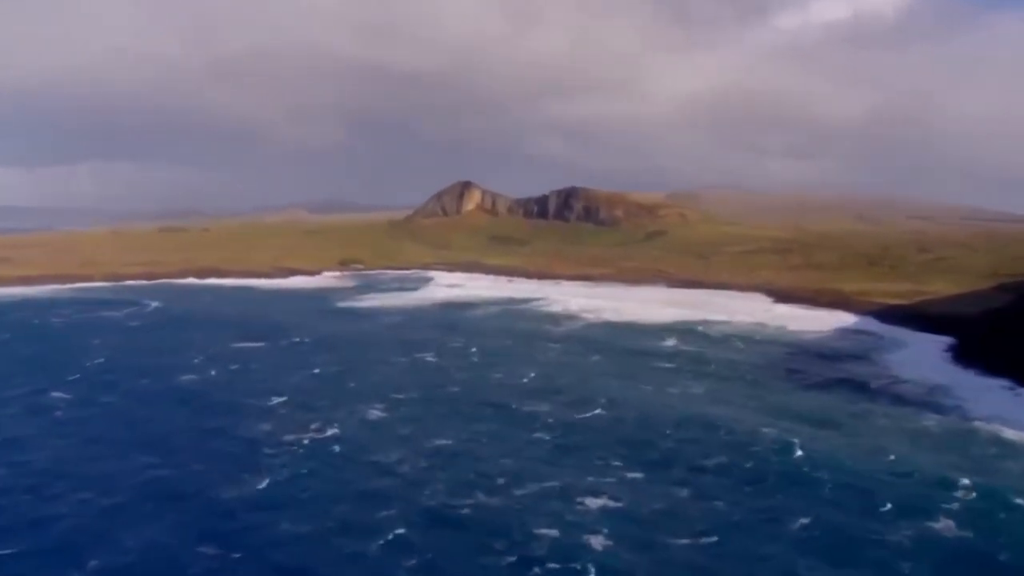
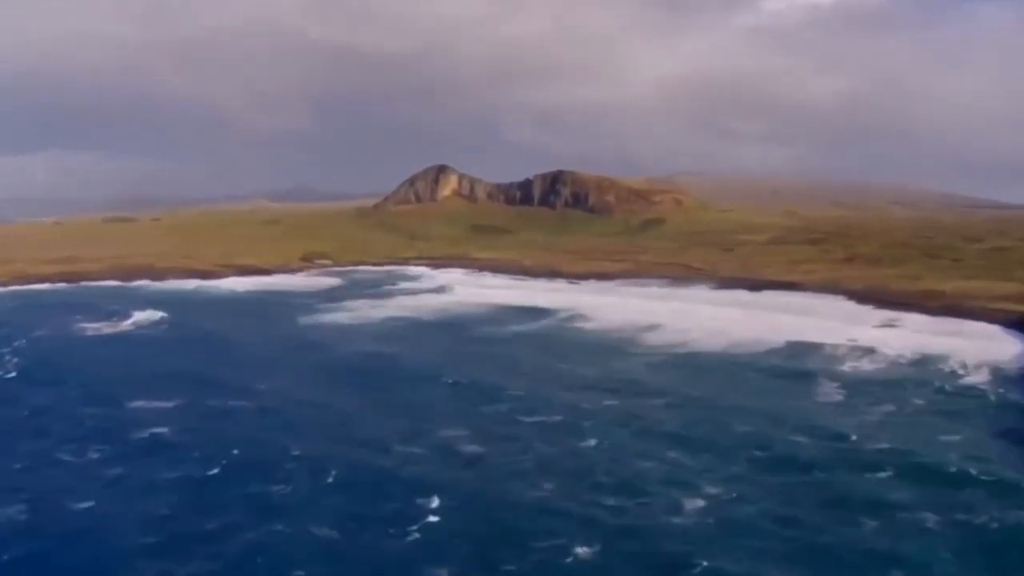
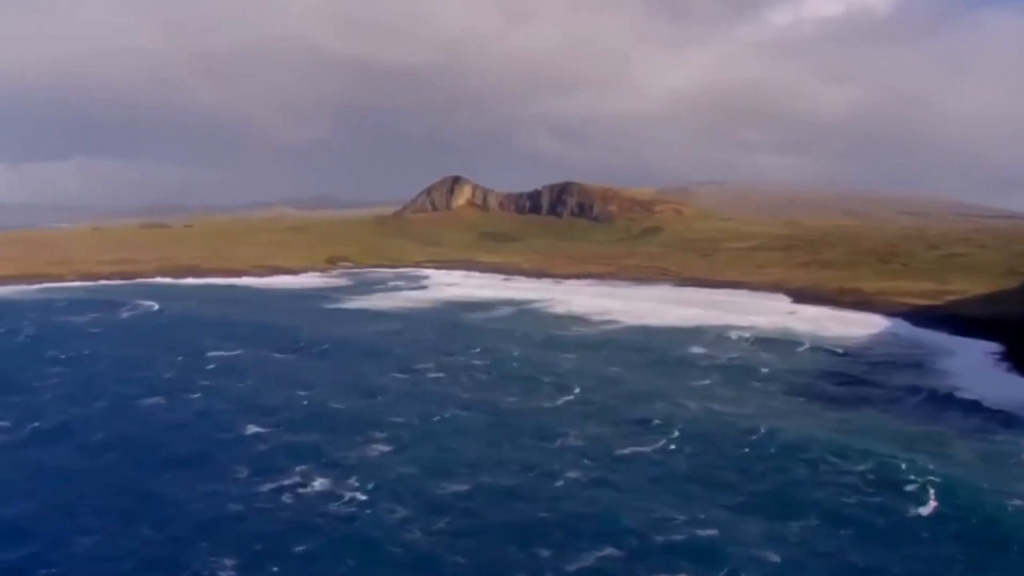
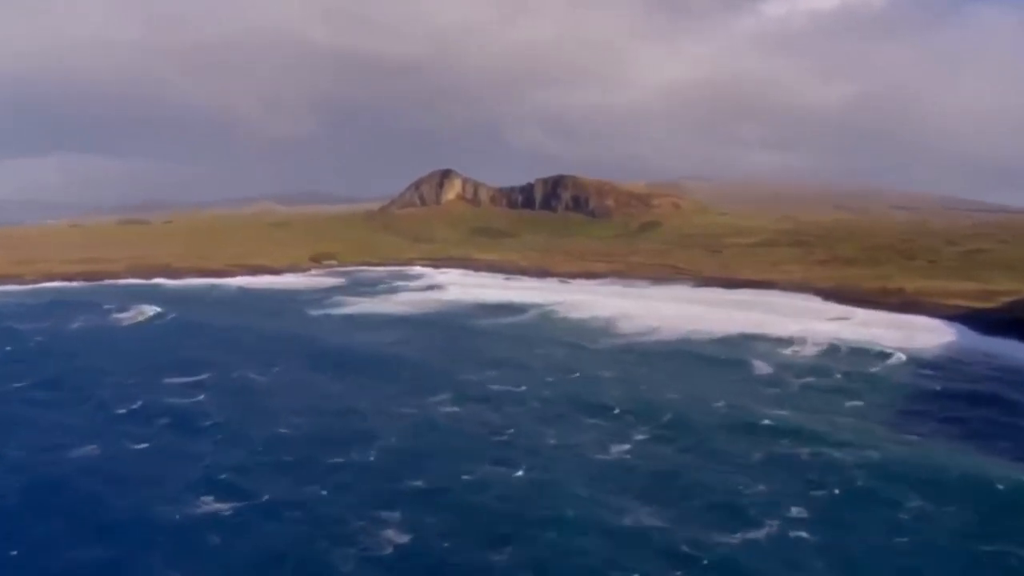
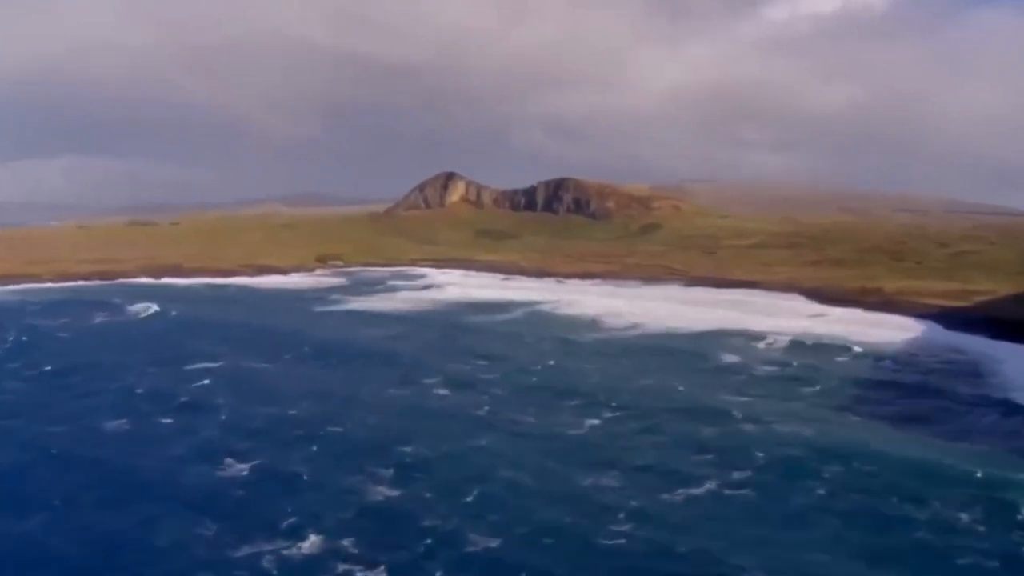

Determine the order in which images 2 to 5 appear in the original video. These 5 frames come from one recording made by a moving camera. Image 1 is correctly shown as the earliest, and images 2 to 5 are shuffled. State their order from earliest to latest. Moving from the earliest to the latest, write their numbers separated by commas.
3, 5, 4, 2
